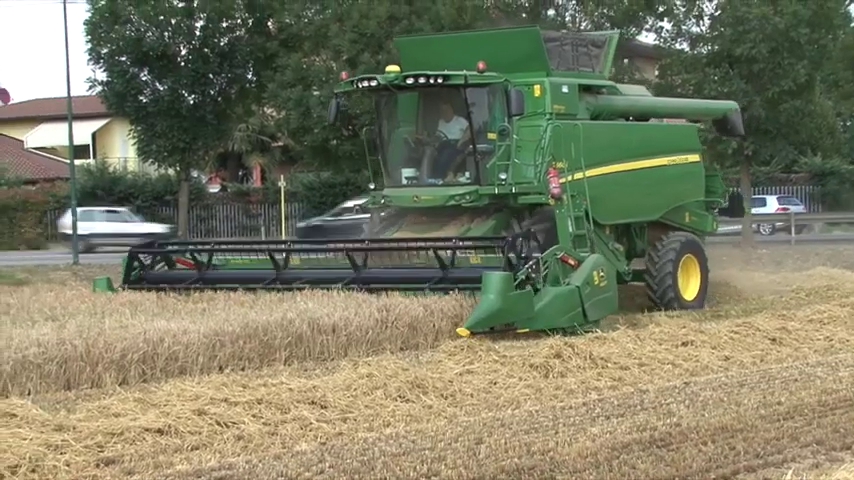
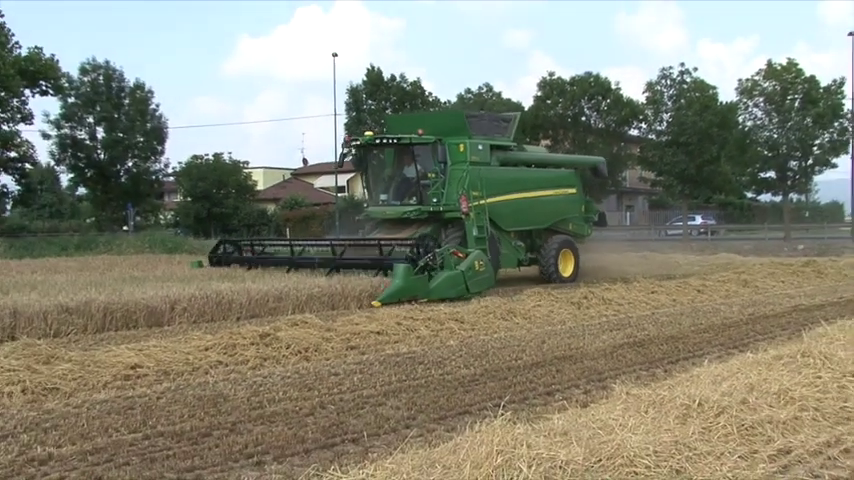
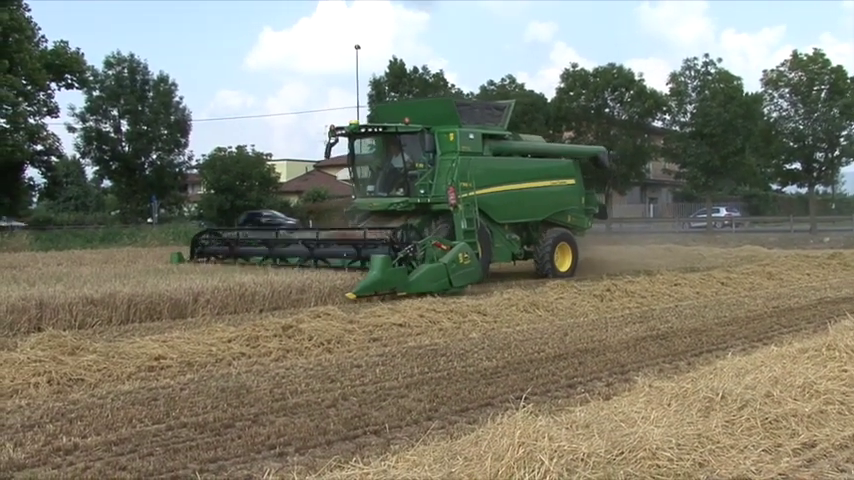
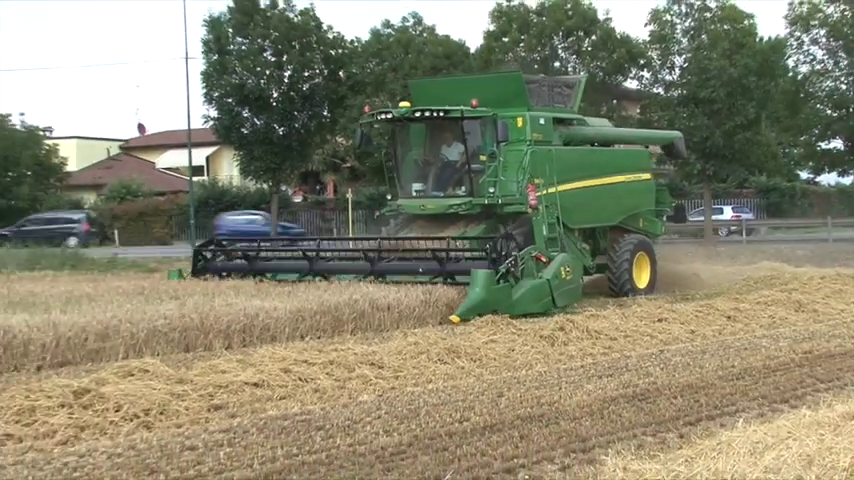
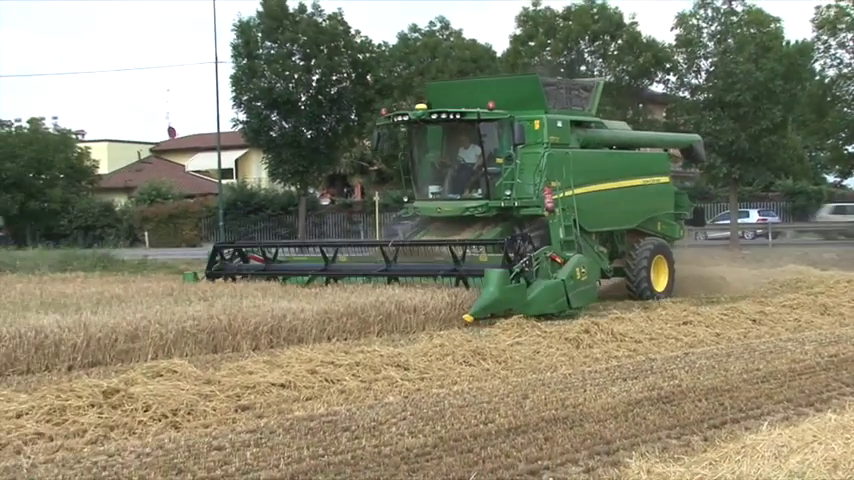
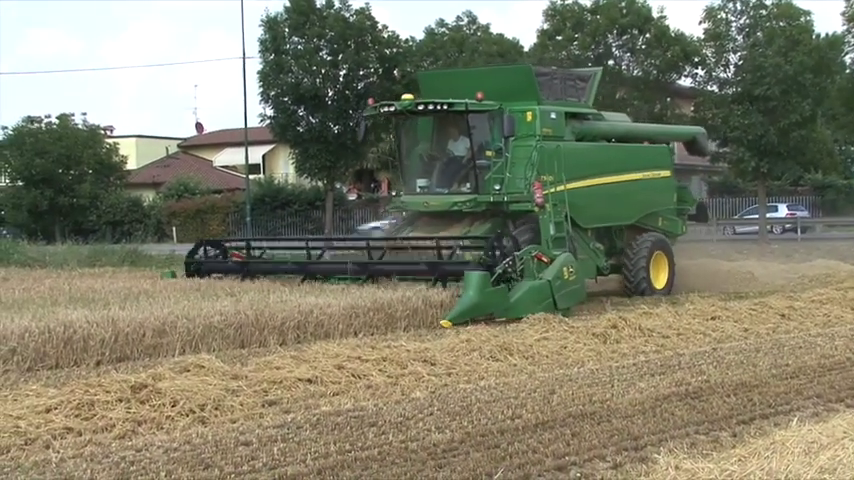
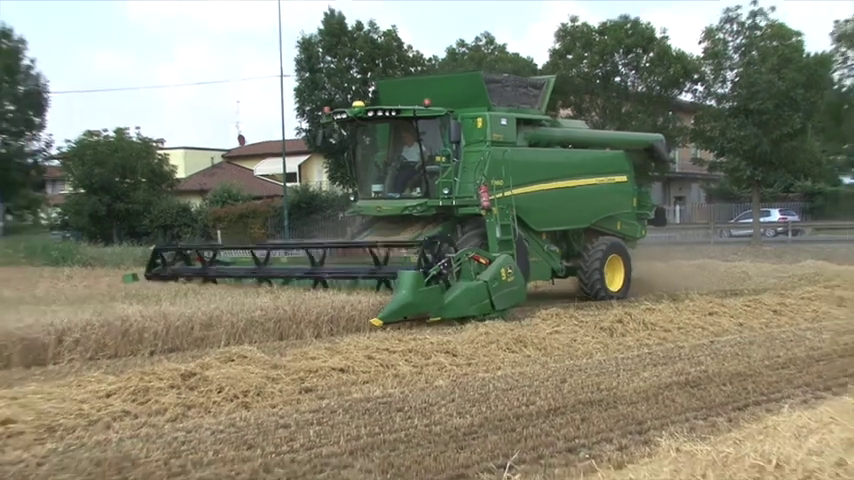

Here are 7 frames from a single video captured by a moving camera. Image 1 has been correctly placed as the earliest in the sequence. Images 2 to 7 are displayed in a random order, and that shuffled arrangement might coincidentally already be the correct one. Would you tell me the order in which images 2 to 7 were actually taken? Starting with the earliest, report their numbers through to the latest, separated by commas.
4, 5, 6, 7, 2, 3
